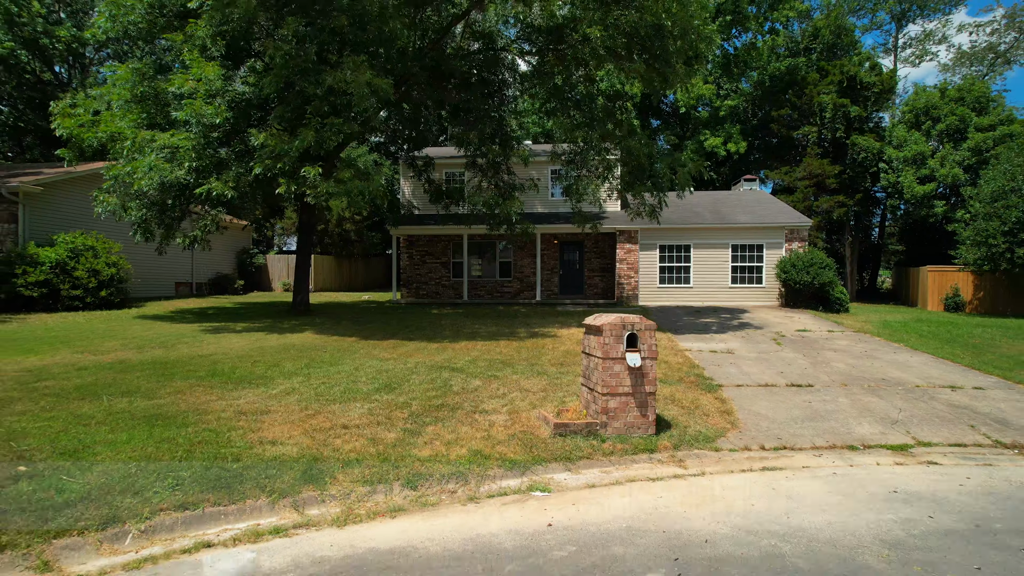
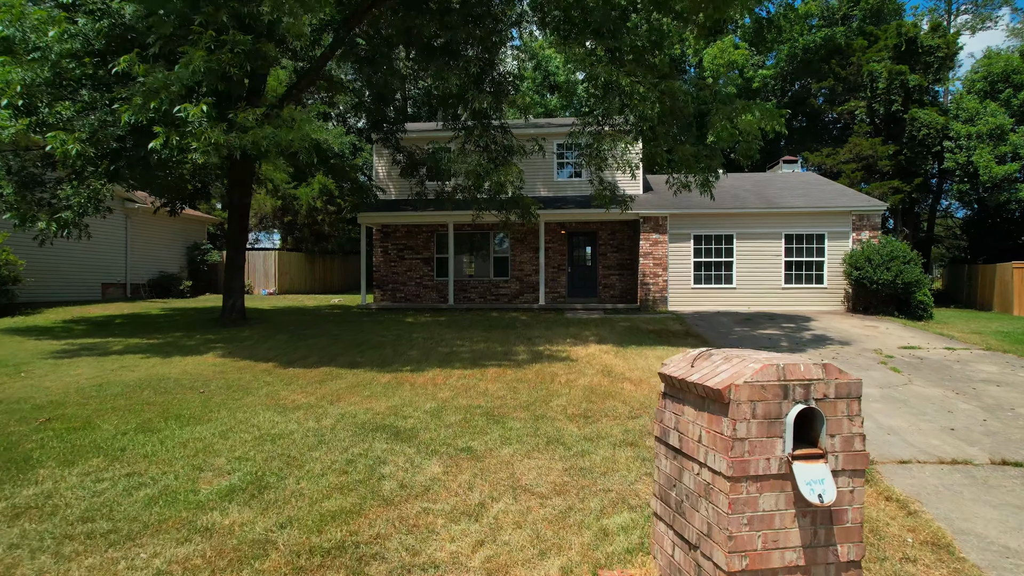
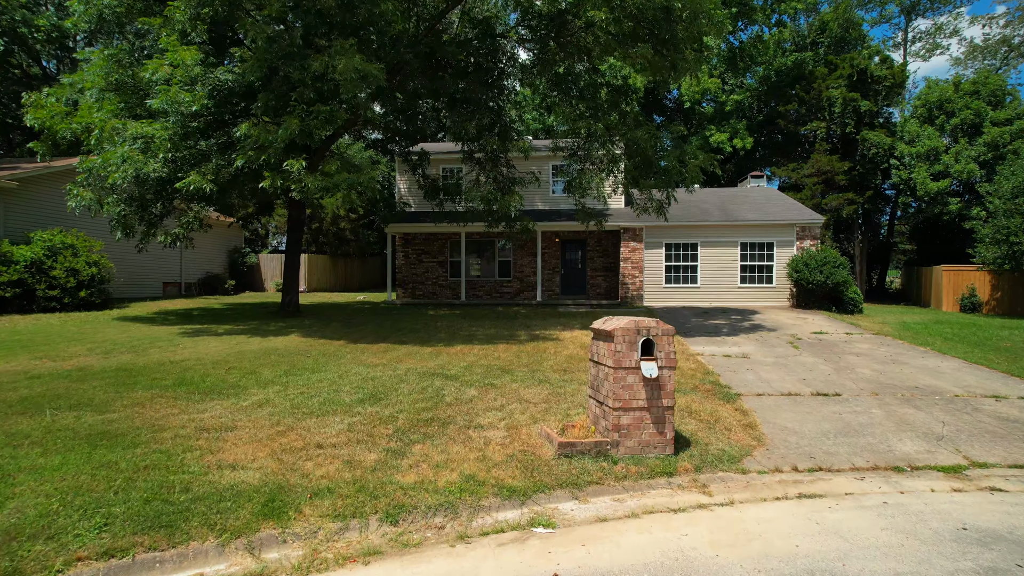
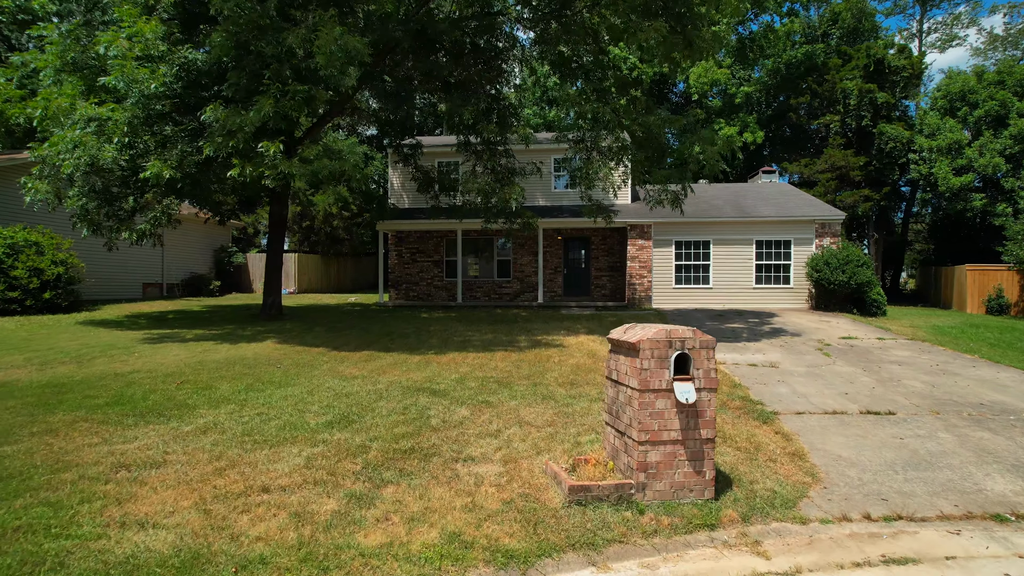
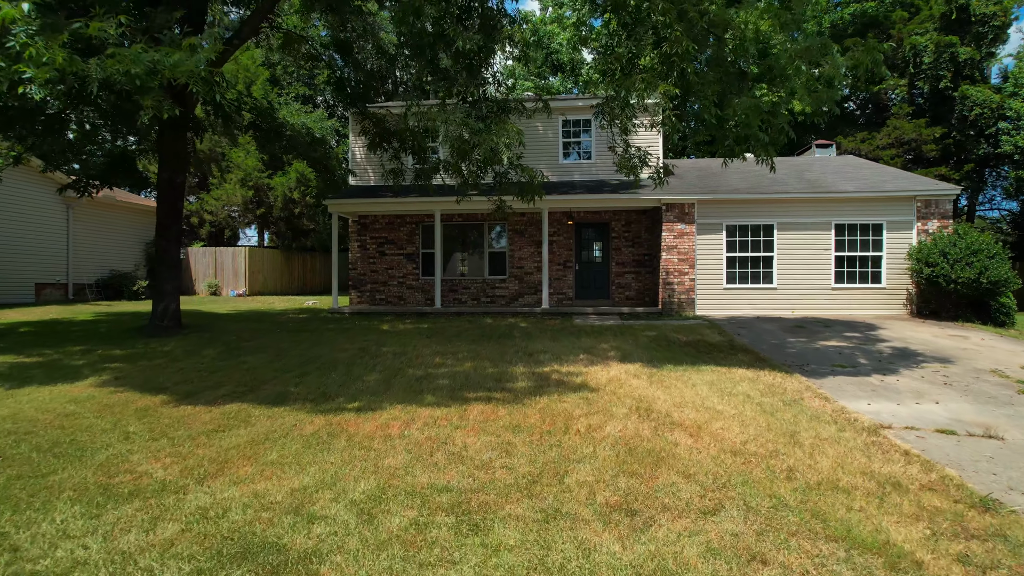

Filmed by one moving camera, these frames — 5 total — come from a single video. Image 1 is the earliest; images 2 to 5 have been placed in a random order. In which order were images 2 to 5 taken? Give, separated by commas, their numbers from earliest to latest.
3, 4, 2, 5
